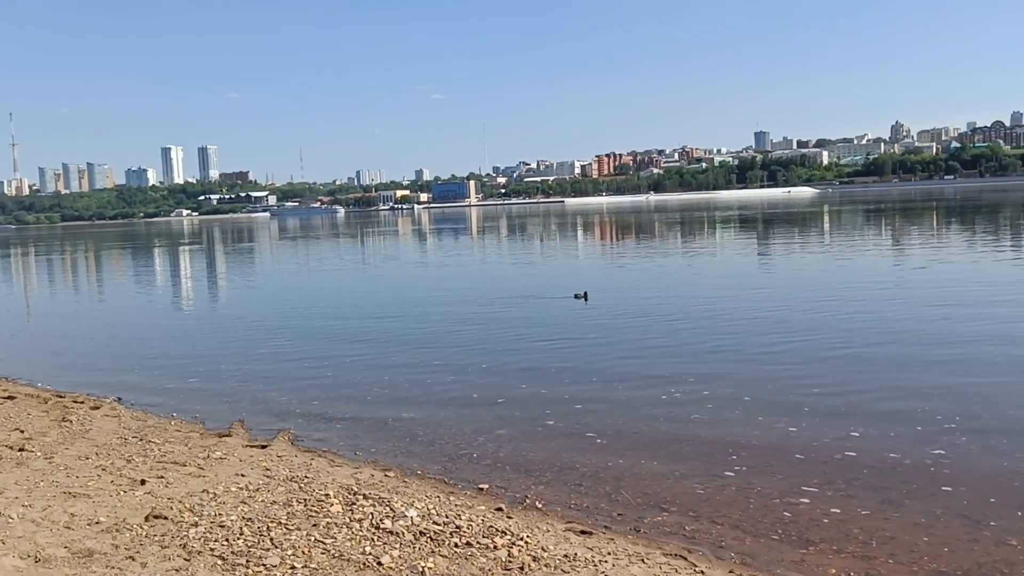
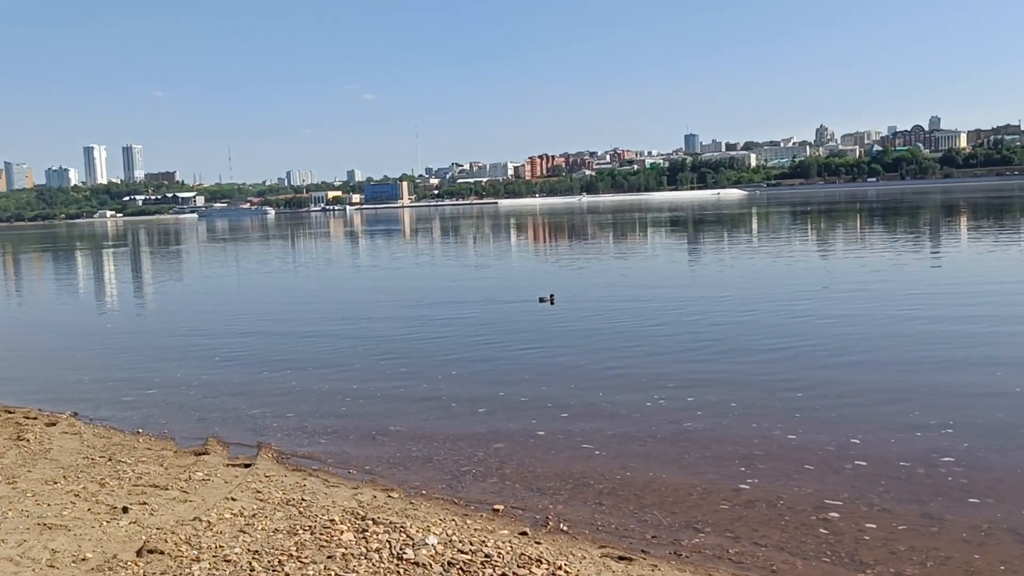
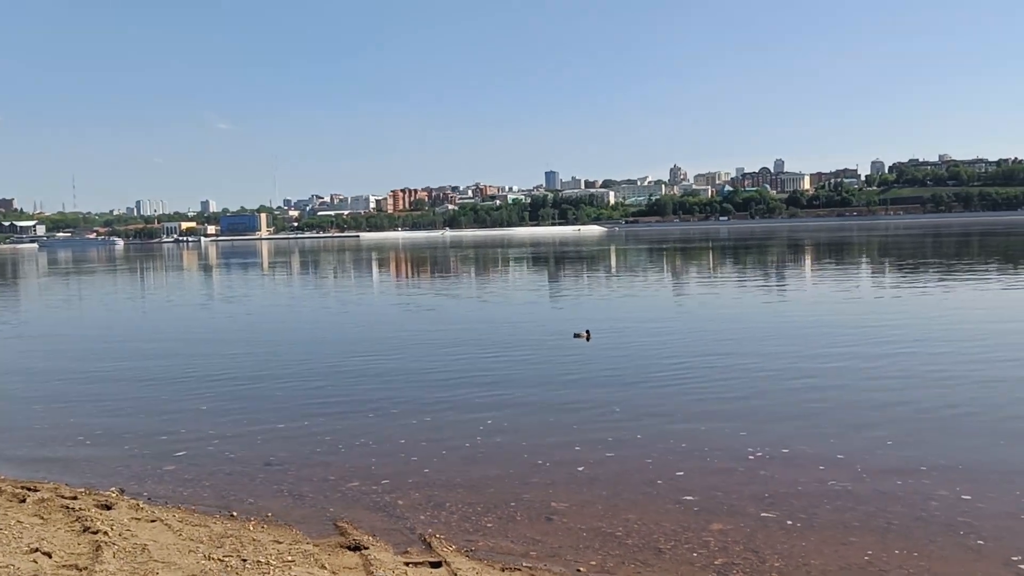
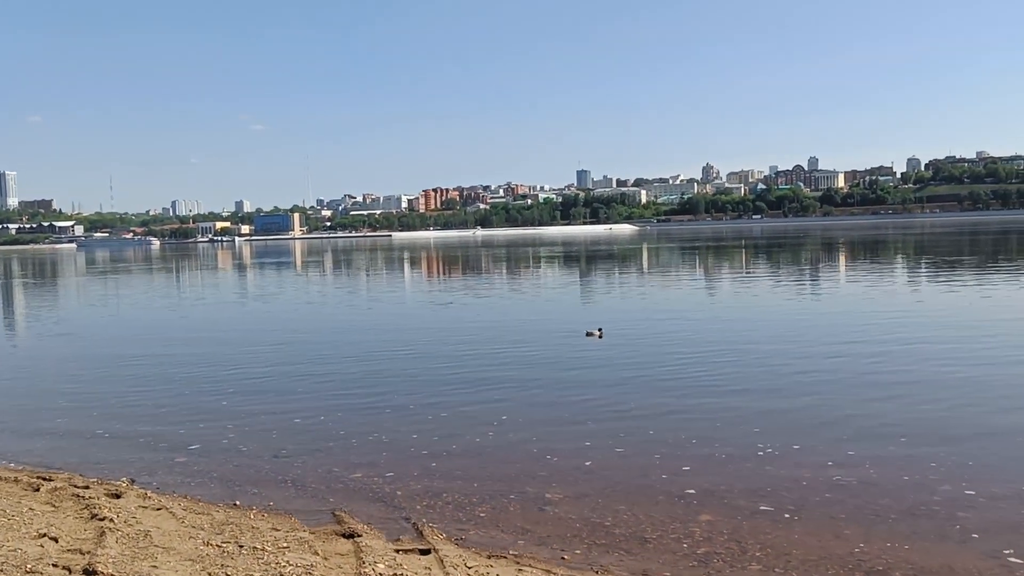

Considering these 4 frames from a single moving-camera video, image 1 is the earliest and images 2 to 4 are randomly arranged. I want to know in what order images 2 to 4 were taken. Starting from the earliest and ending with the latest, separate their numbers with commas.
2, 4, 3
